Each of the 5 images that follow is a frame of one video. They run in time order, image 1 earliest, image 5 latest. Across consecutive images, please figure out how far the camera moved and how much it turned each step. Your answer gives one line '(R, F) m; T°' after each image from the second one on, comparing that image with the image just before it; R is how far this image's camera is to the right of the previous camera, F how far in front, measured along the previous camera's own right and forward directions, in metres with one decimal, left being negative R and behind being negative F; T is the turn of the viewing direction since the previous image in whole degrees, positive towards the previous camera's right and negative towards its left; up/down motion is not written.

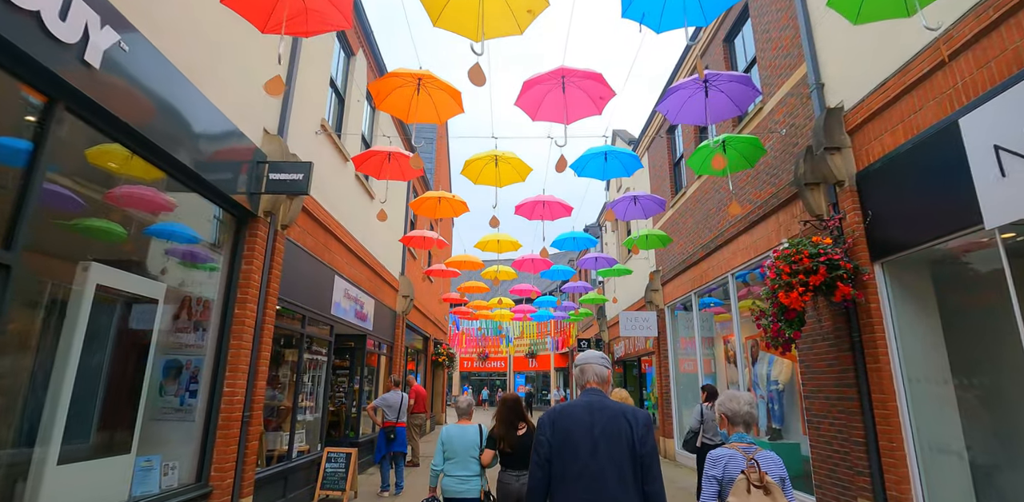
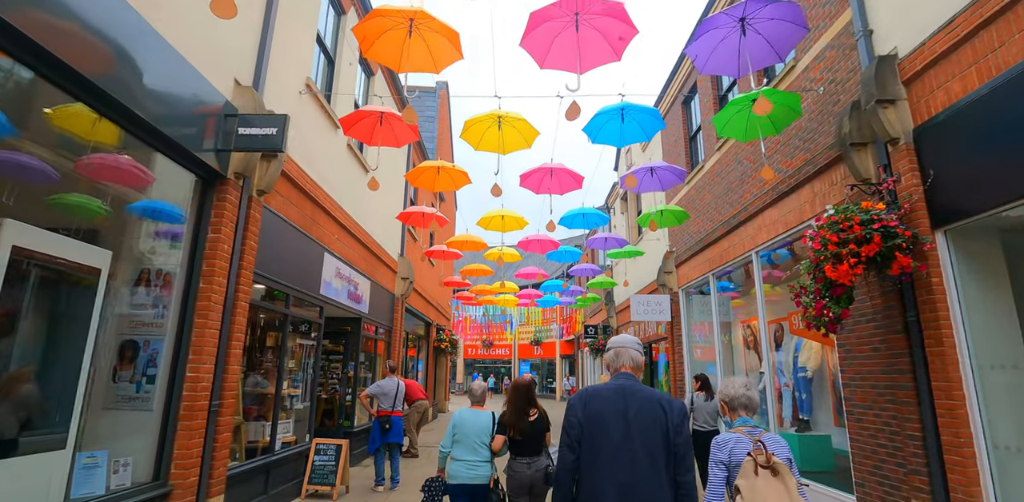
(0.0, +0.7) m; -1°
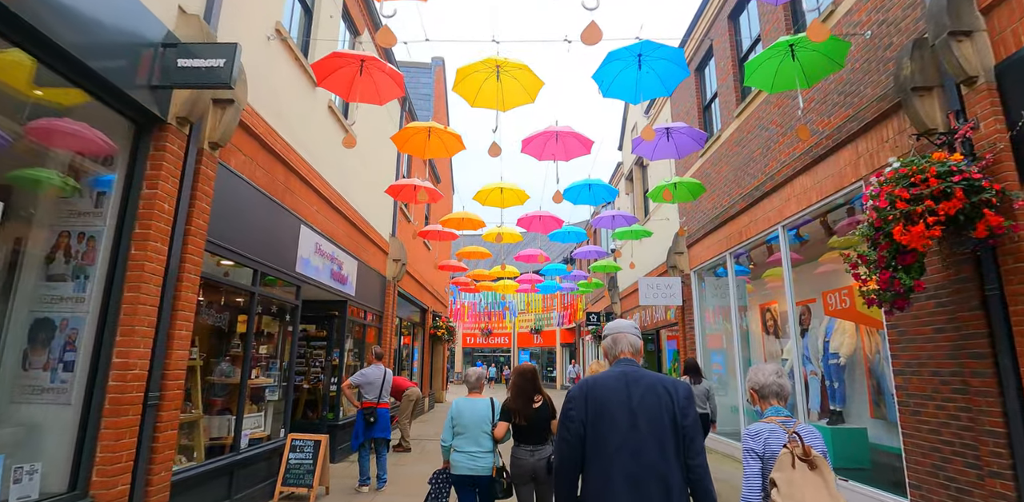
(0.0, +0.8) m; 0°
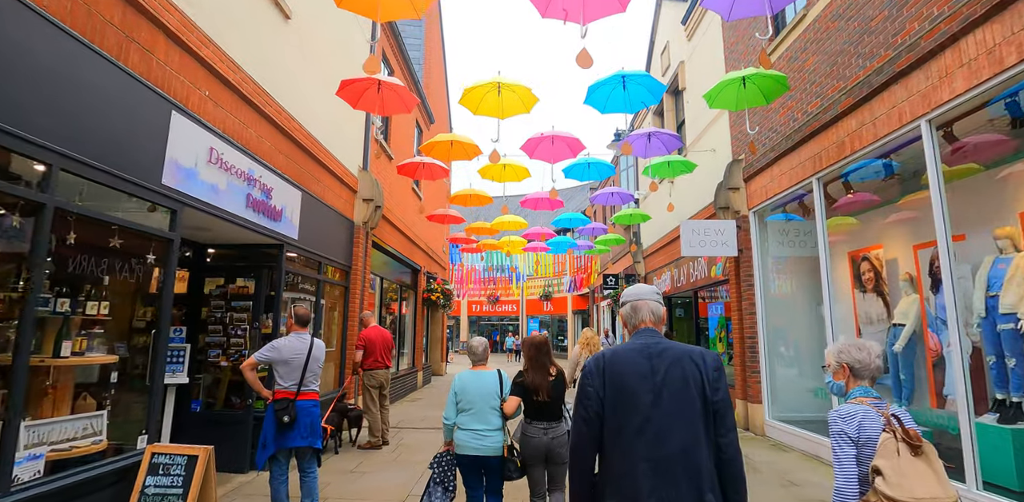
(+0.1, +2.4) m; -1°
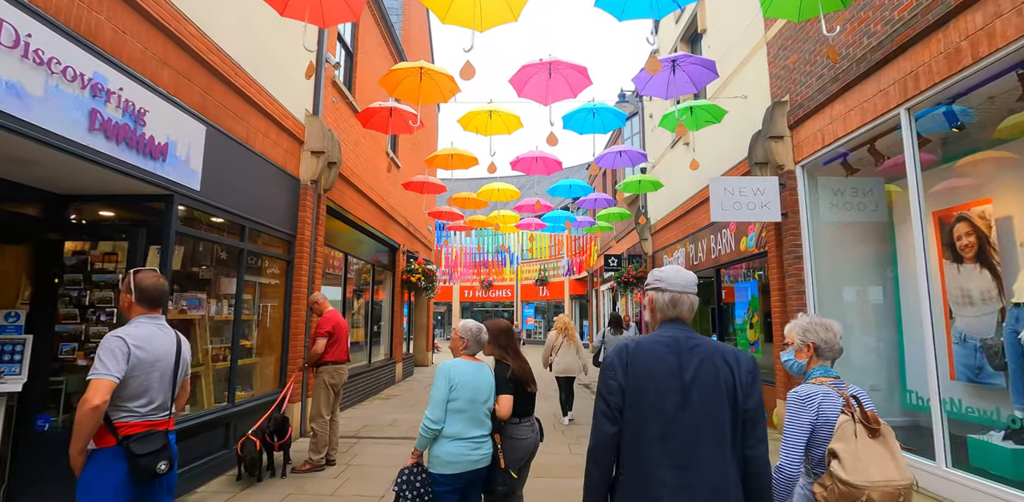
(+0.1, +1.6) m; 0°
